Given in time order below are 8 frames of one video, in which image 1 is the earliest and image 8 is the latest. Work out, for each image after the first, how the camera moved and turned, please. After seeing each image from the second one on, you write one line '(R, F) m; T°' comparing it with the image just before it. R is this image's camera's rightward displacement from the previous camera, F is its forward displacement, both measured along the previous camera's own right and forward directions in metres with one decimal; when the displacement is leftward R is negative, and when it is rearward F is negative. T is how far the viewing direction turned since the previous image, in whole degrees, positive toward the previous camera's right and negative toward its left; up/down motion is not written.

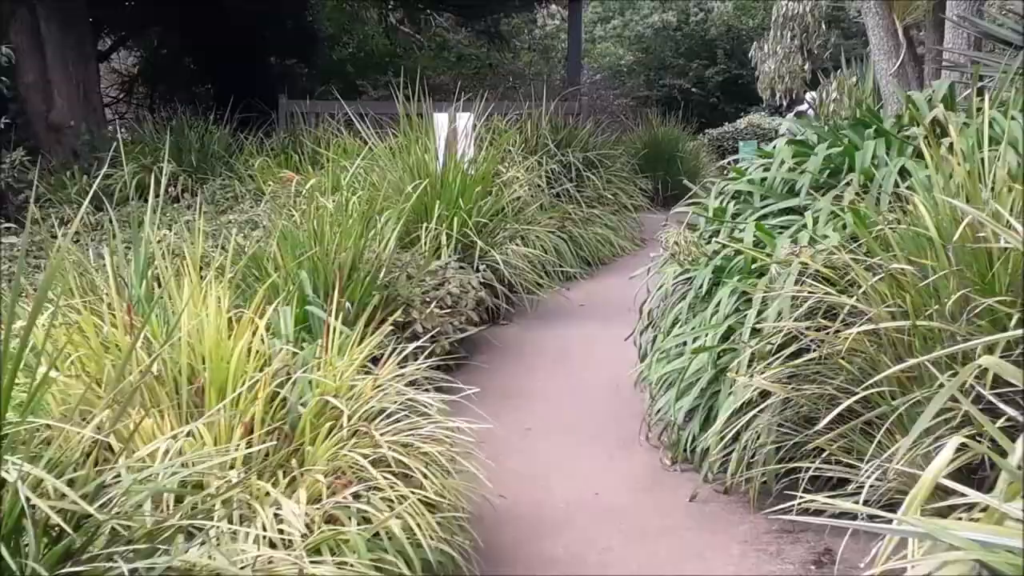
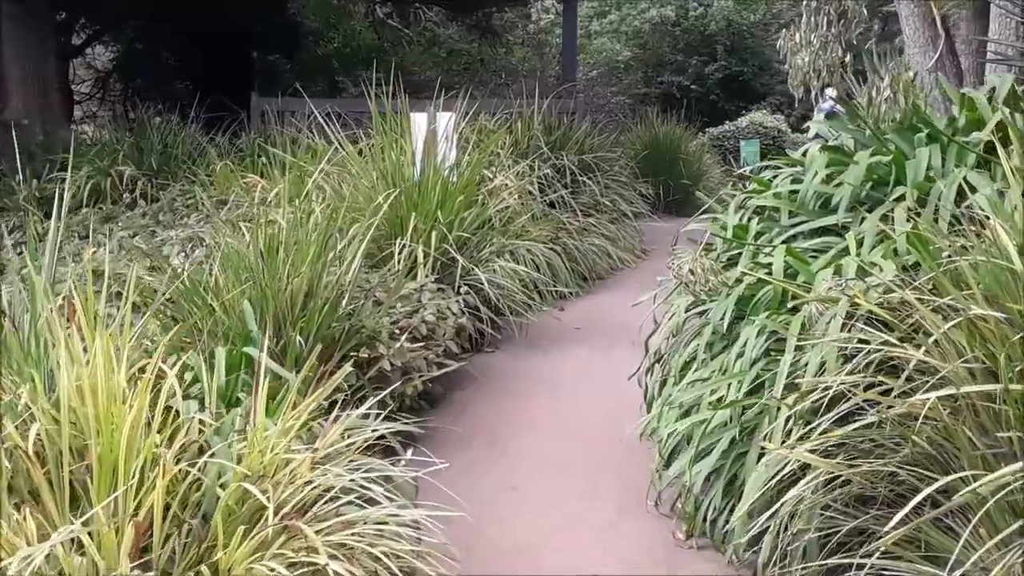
(+0.1, +0.5) m; 0°
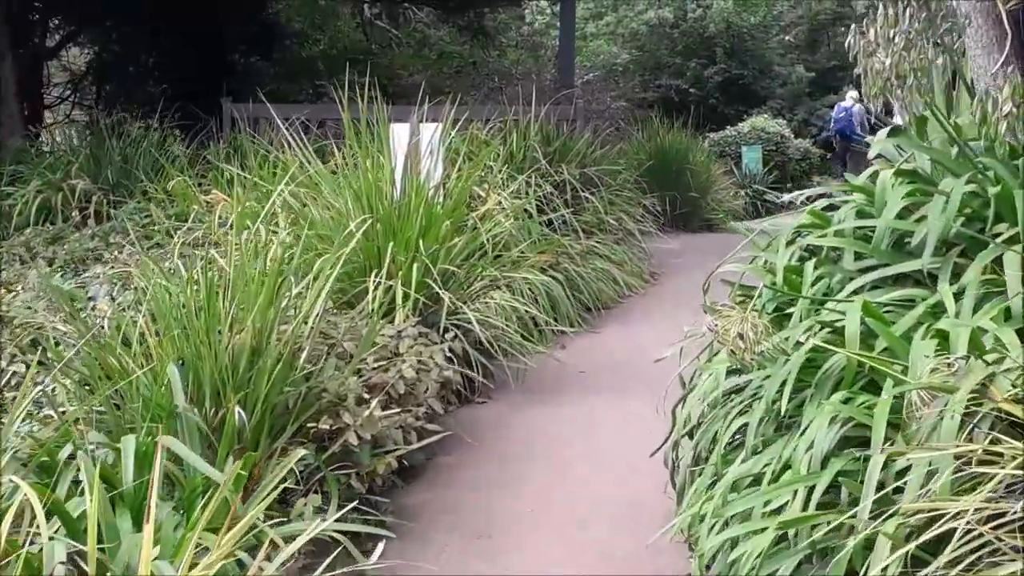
(0.0, +0.6) m; +1°
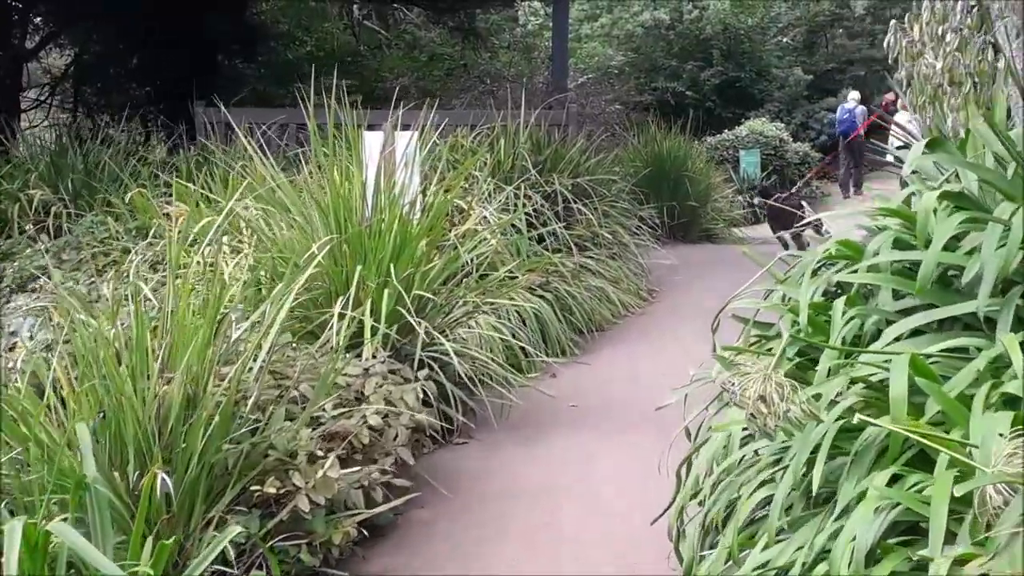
(+0.1, +0.3) m; 0°
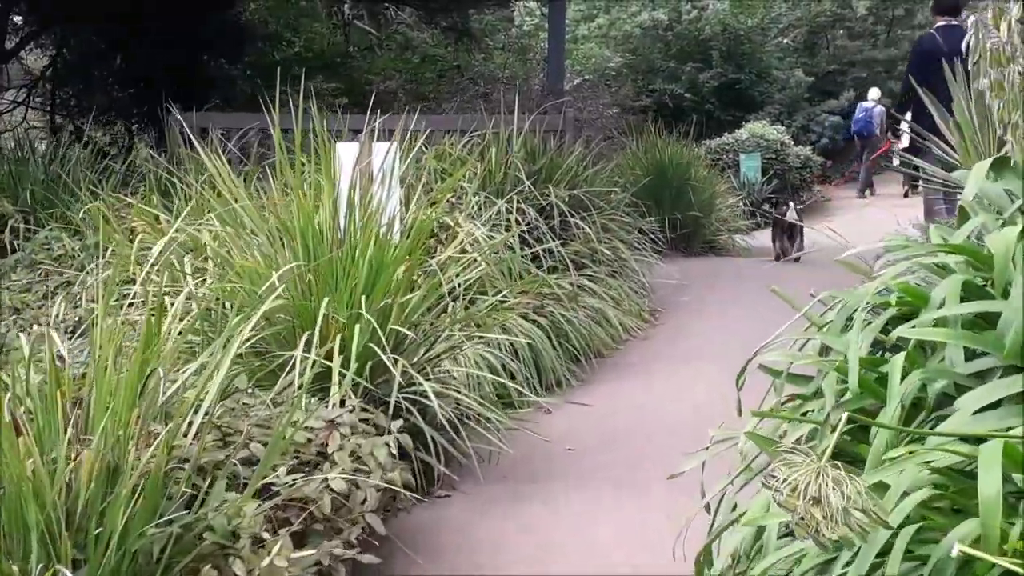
(0.0, +0.4) m; 0°
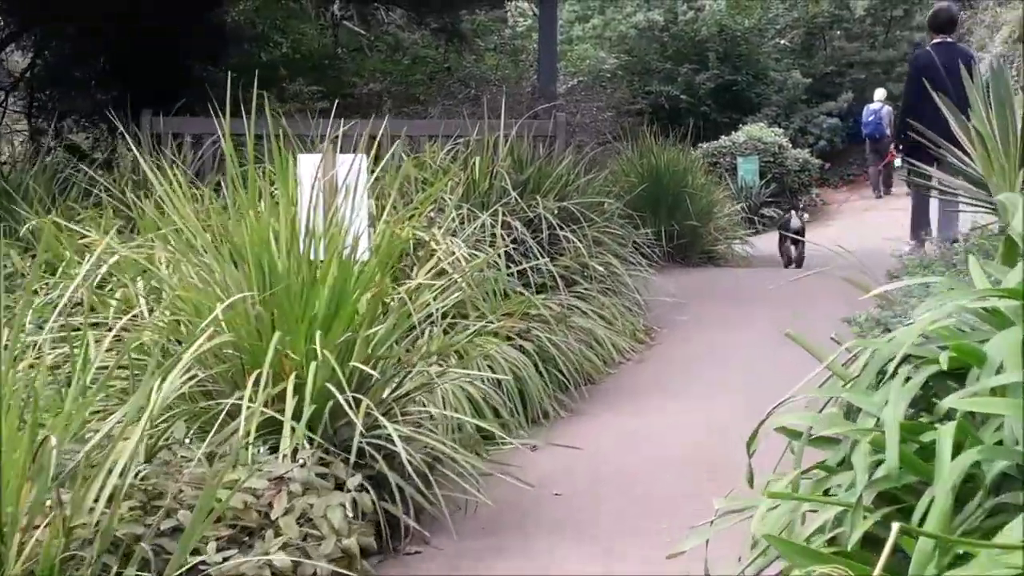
(+0.1, +0.3) m; 0°
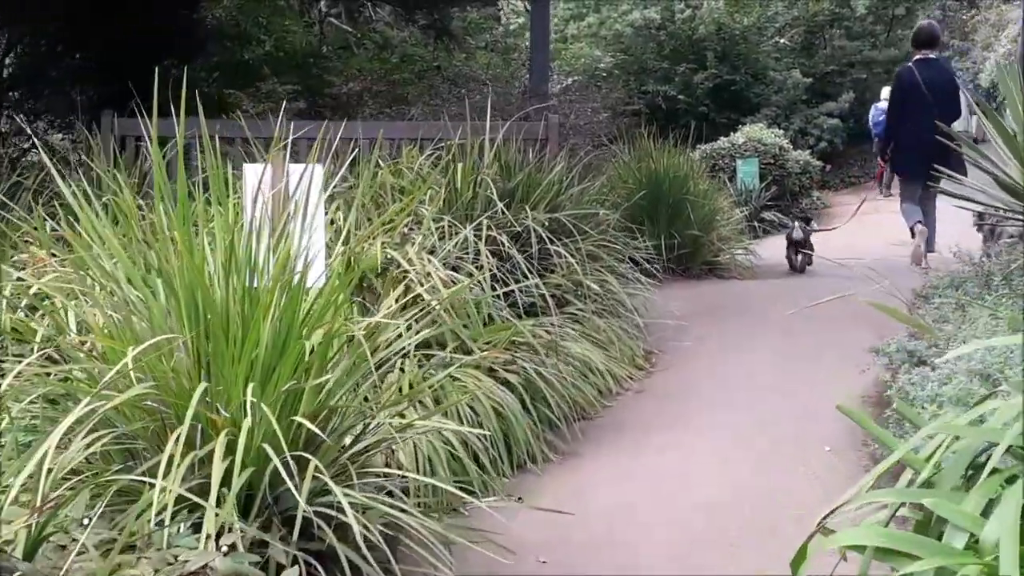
(+0.1, +0.4) m; 0°
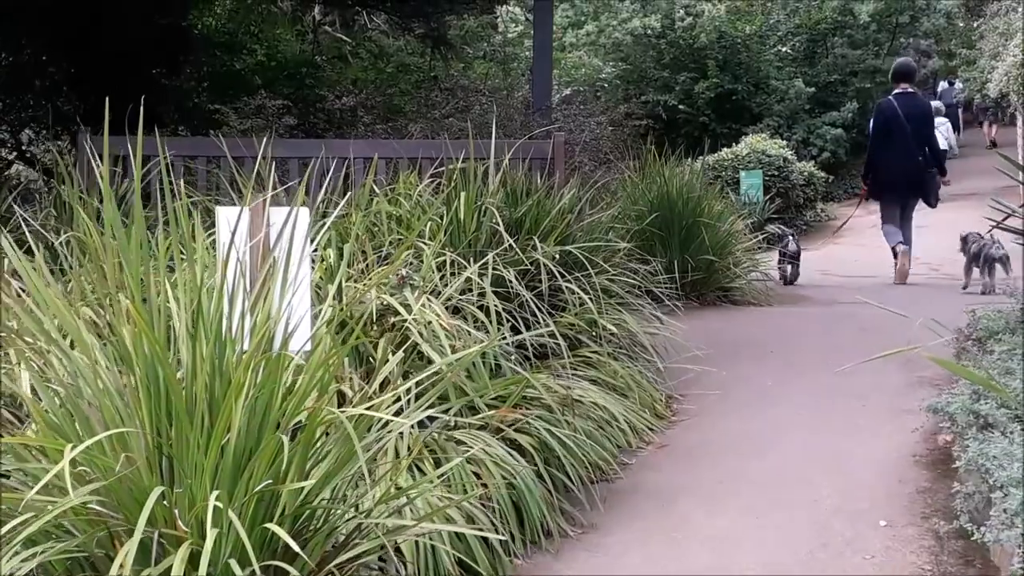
(-0.1, +0.3) m; 0°
